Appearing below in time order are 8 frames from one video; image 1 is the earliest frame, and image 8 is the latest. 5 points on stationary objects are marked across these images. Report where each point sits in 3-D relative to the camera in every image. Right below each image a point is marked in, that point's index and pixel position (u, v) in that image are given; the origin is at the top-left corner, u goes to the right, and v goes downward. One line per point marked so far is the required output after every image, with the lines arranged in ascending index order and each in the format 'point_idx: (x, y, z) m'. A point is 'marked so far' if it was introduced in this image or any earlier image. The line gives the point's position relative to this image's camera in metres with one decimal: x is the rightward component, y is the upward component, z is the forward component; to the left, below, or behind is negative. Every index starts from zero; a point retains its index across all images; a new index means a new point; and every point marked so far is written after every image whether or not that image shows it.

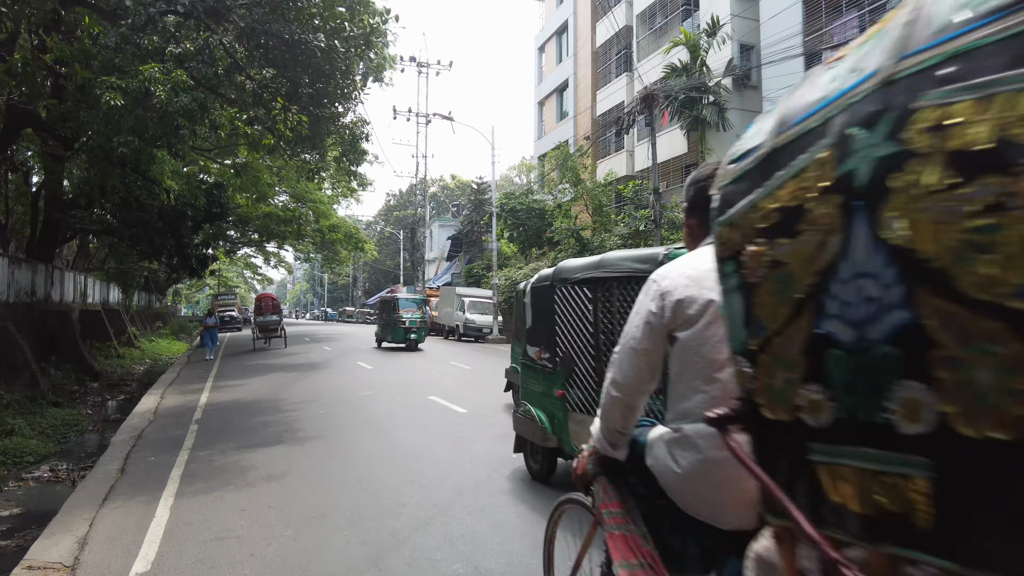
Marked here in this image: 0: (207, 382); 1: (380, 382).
0: (-5.0, -1.6, +11.1) m
1: (-2.1, -1.5, +10.6) m
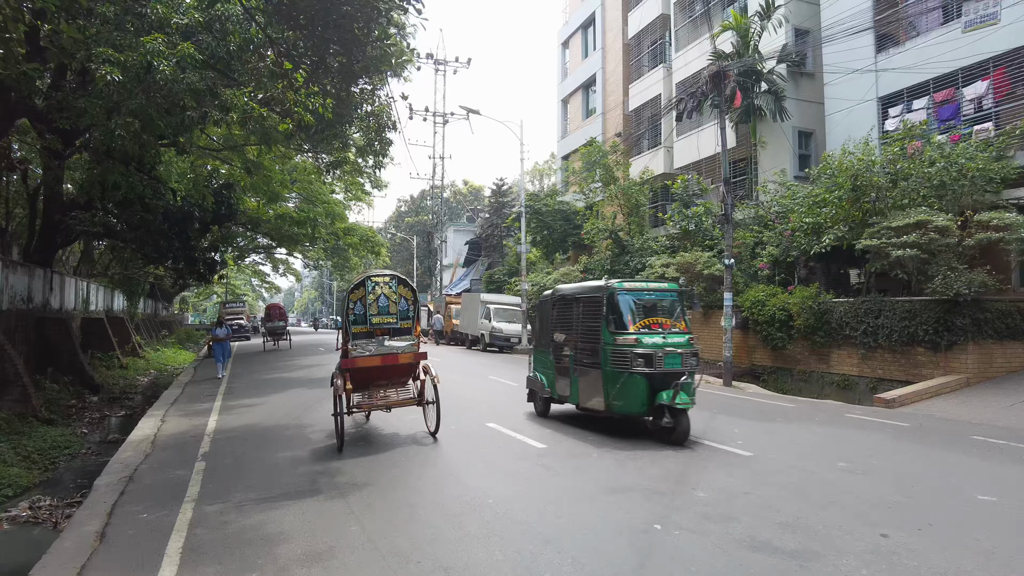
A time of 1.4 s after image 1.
0: (-4.2, -1.6, +9.6) m
1: (-1.2, -1.5, +9.0) m
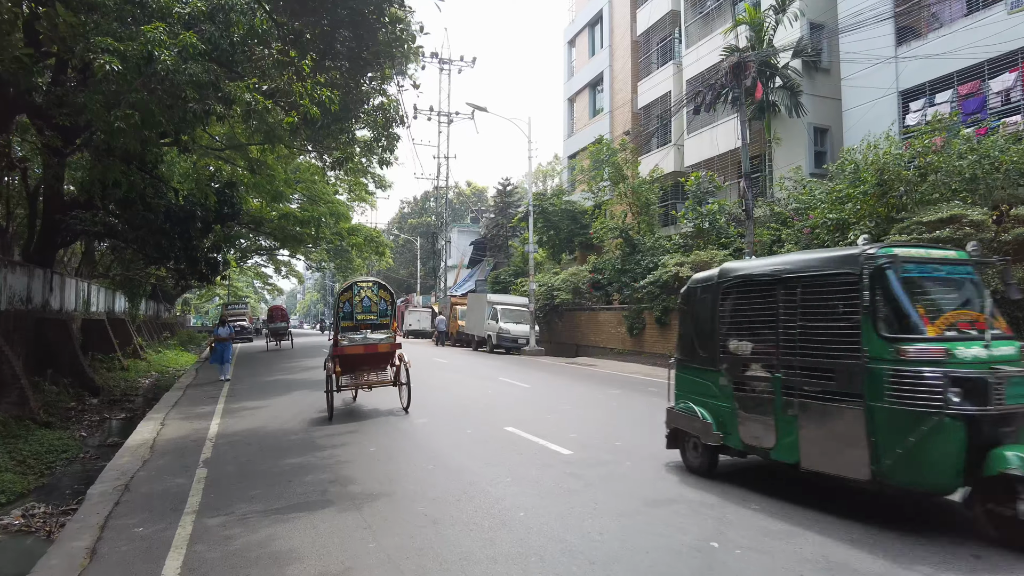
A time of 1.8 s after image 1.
0: (-4.0, -1.6, +9.2) m
1: (-1.0, -1.5, +8.6) m
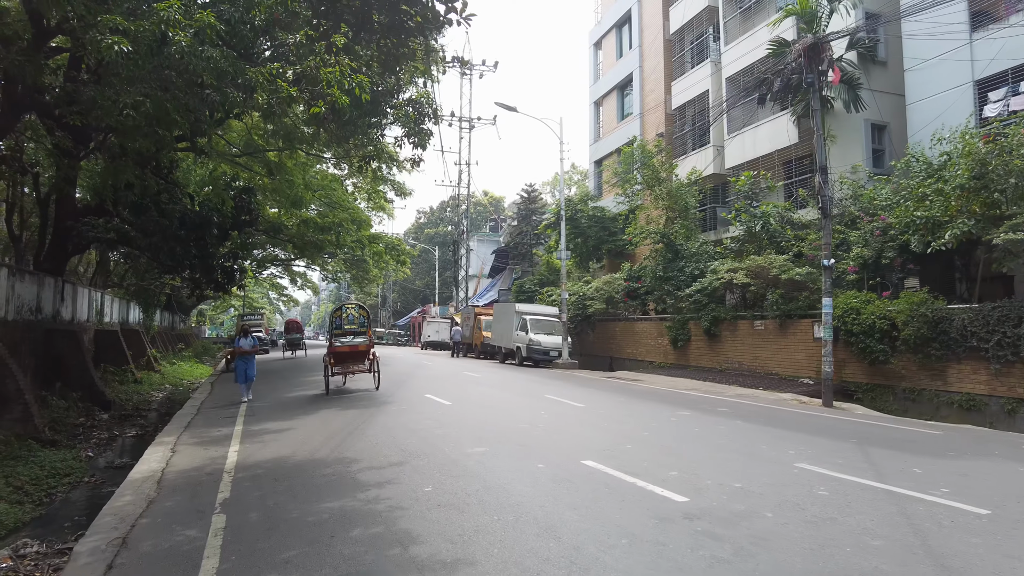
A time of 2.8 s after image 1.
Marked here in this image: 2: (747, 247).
0: (-3.3, -1.7, +8.1) m
1: (-0.4, -1.5, +7.5) m
2: (+5.3, +0.9, +15.4) m
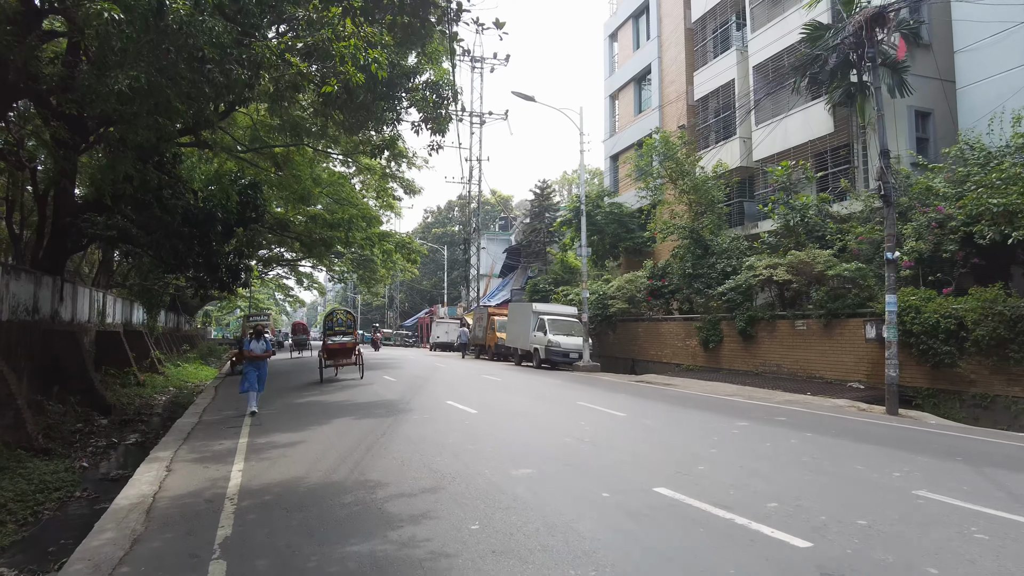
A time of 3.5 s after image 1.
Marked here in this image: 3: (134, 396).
0: (-2.9, -1.6, +7.3) m
1: (0.0, -1.5, +6.6) m
2: (+5.8, +1.0, +14.5) m
3: (-10.0, -2.8, +17.8) m
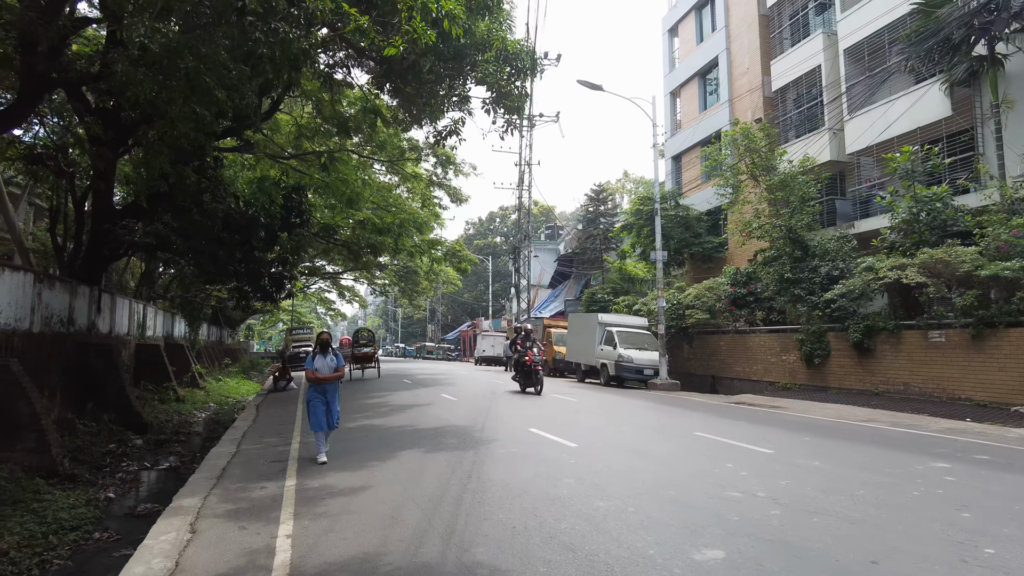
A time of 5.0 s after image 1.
0: (-1.9, -1.6, +5.7) m
1: (+1.0, -1.4, +4.9) m
2: (+7.2, +0.9, +12.5) m
3: (-8.4, -3.1, +16.6) m
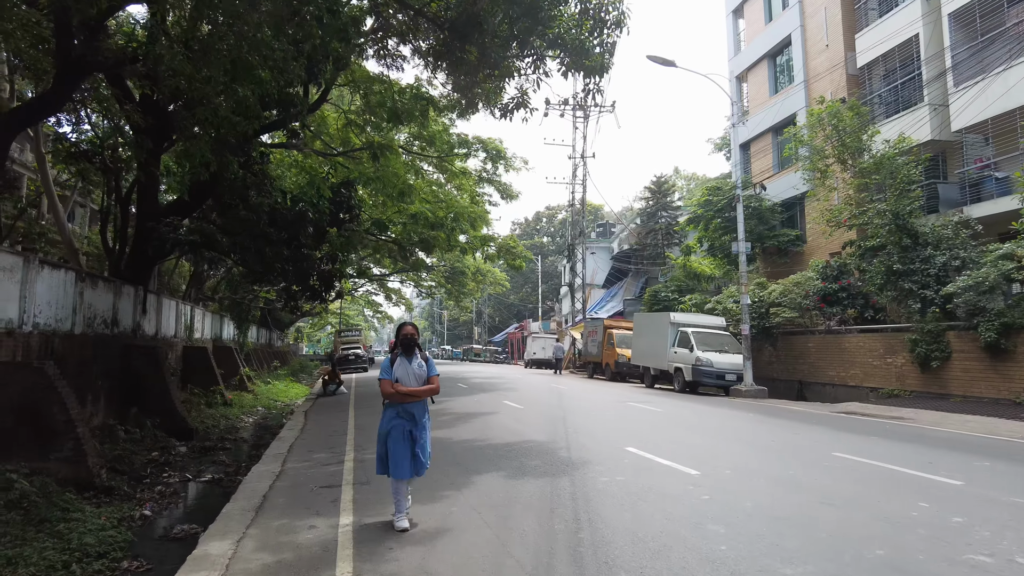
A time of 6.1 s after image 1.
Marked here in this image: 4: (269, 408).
0: (-1.1, -1.5, +4.4) m
1: (+1.7, -1.3, +3.5) m
2: (+8.4, +1.0, +10.7) m
3: (-6.9, -3.1, +15.7) m
4: (-6.9, -3.4, +19.1) m
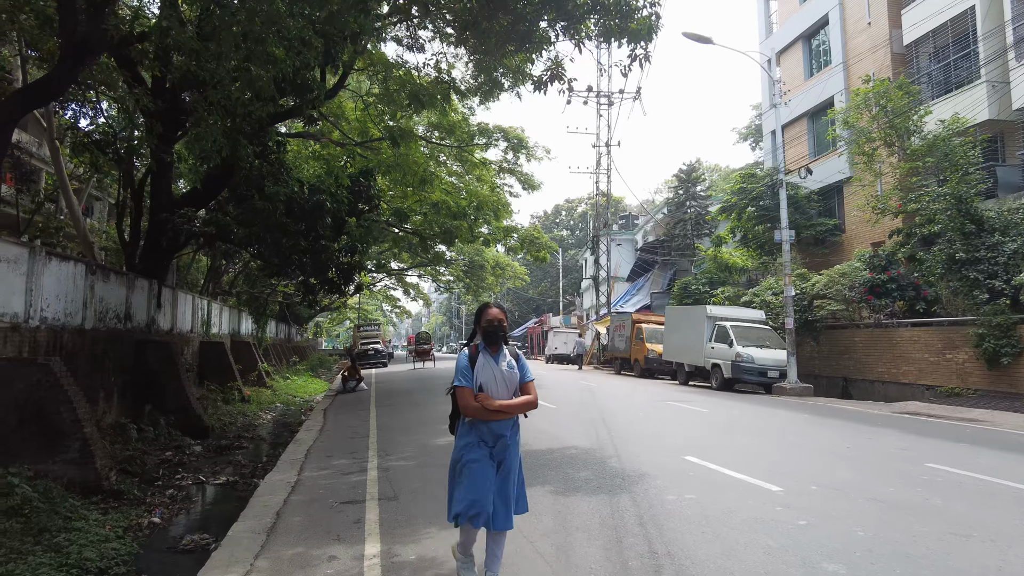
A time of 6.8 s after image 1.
0: (-0.8, -1.4, +3.7) m
1: (+2.0, -1.2, +2.6) m
2: (+8.8, +1.2, +9.7) m
3: (-6.3, -2.9, +15.1) m
4: (-6.2, -3.2, +18.5) m
